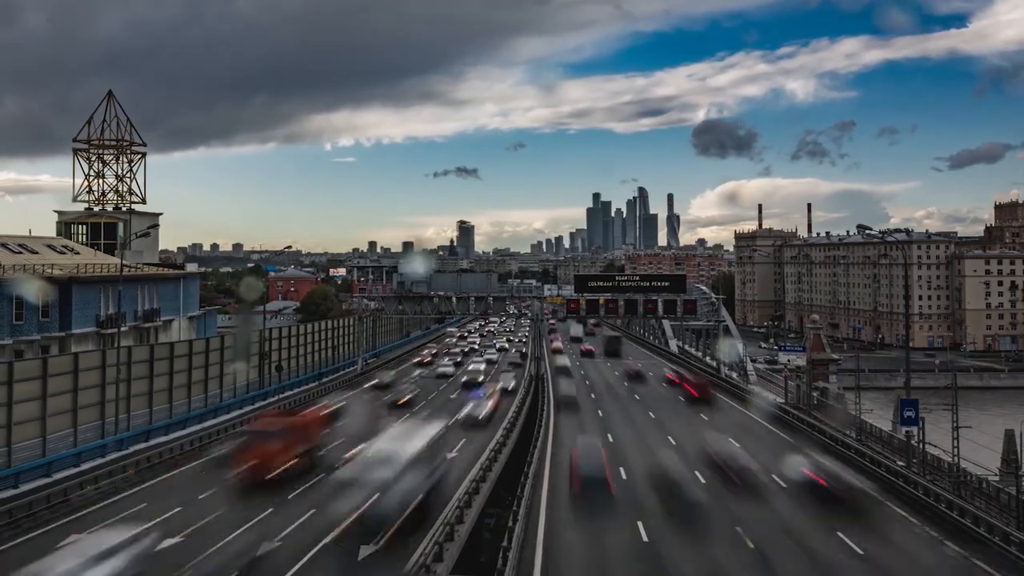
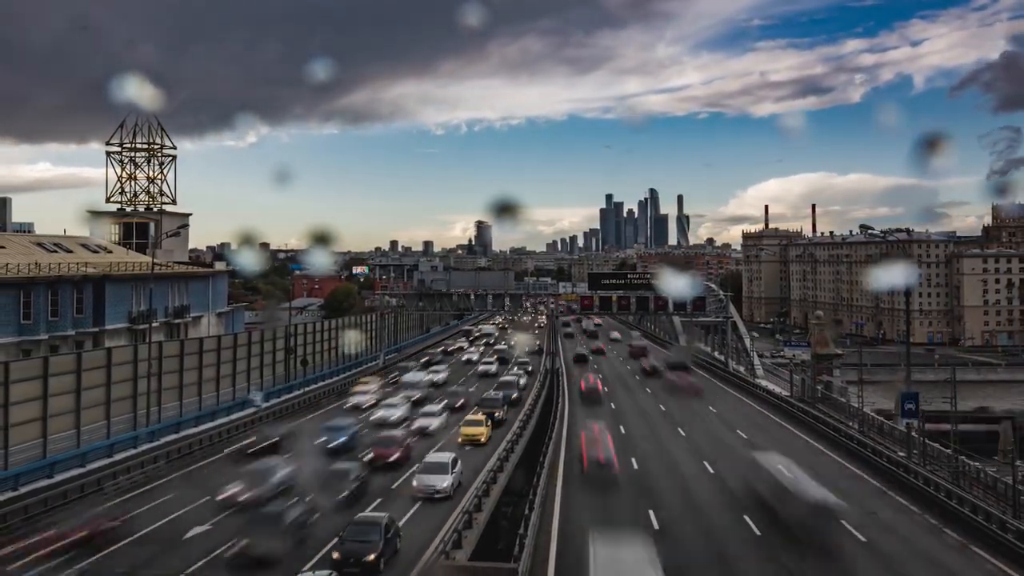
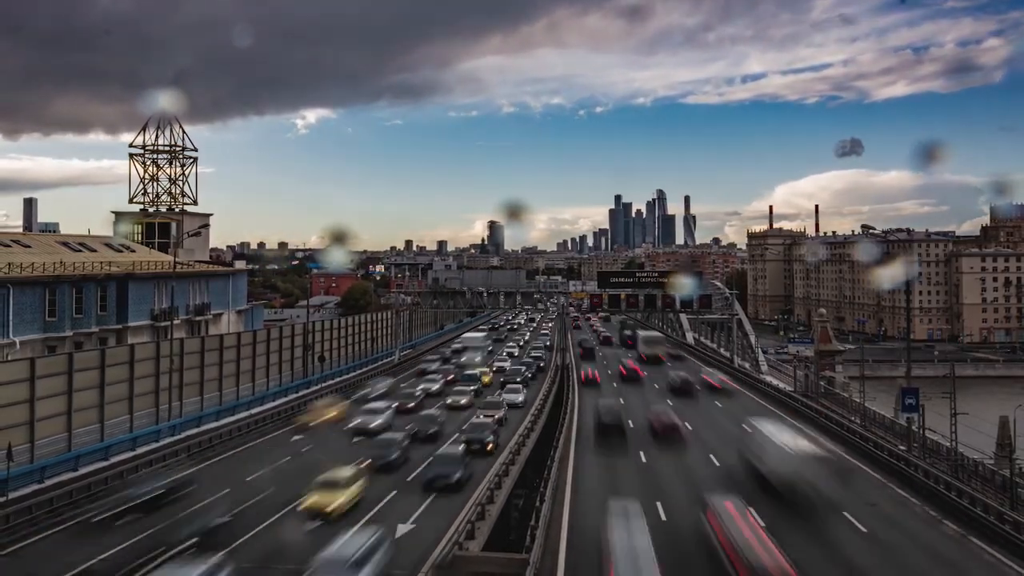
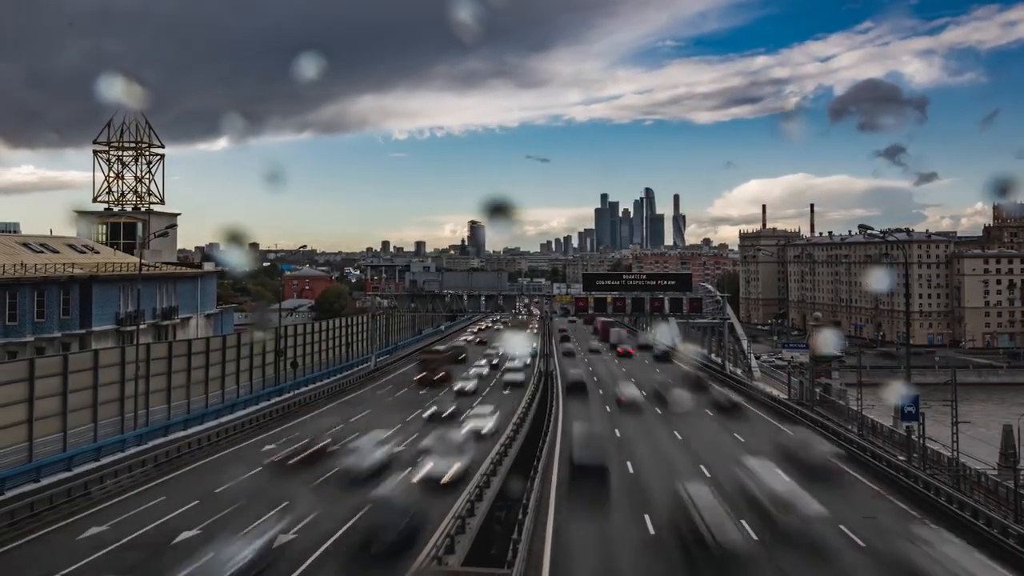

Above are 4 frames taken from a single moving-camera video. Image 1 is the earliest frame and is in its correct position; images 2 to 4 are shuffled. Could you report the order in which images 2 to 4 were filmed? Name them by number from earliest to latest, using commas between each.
4, 2, 3
